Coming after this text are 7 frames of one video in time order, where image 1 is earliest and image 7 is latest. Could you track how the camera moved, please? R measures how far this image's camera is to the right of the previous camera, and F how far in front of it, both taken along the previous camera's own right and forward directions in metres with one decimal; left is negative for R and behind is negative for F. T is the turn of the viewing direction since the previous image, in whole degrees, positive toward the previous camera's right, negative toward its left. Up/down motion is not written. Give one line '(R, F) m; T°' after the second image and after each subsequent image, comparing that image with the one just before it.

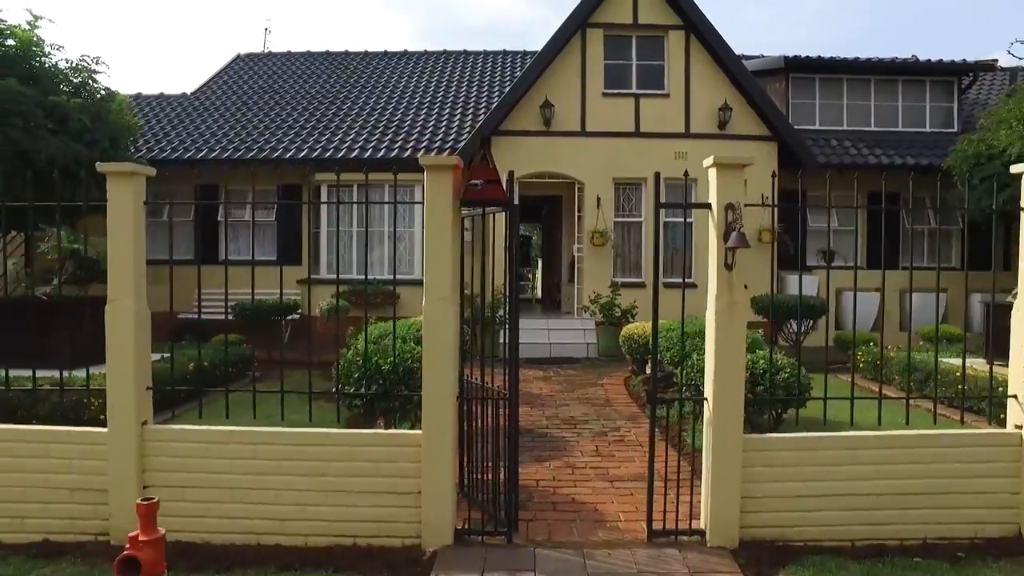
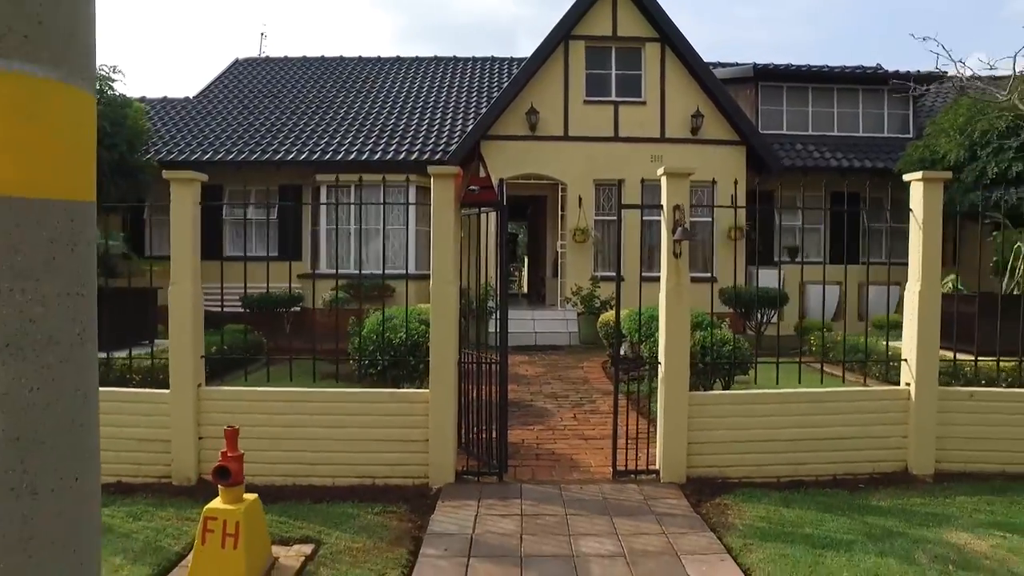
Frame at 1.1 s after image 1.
(0.0, -1.1) m; +1°
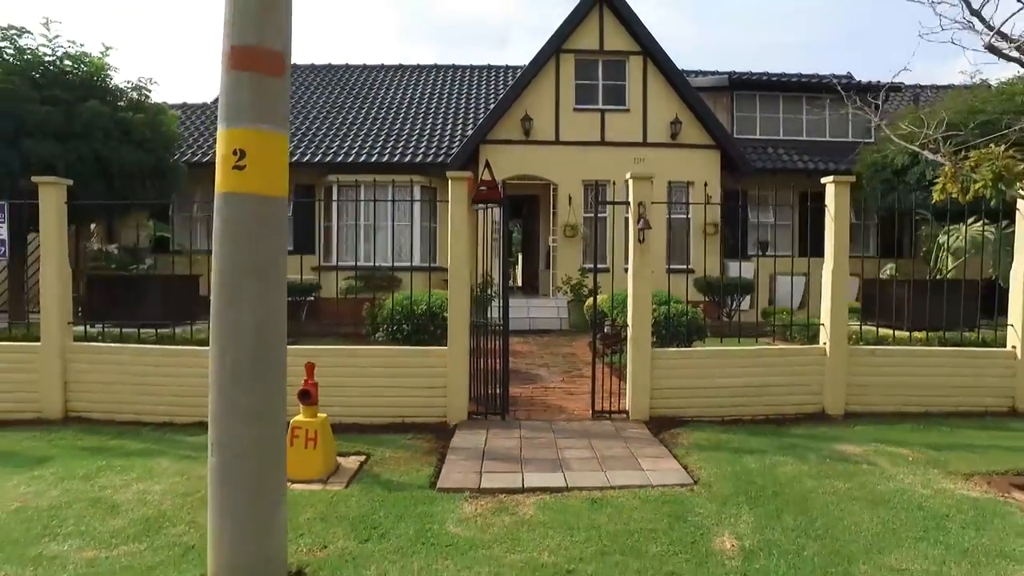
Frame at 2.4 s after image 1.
(-0.1, -1.6) m; +1°
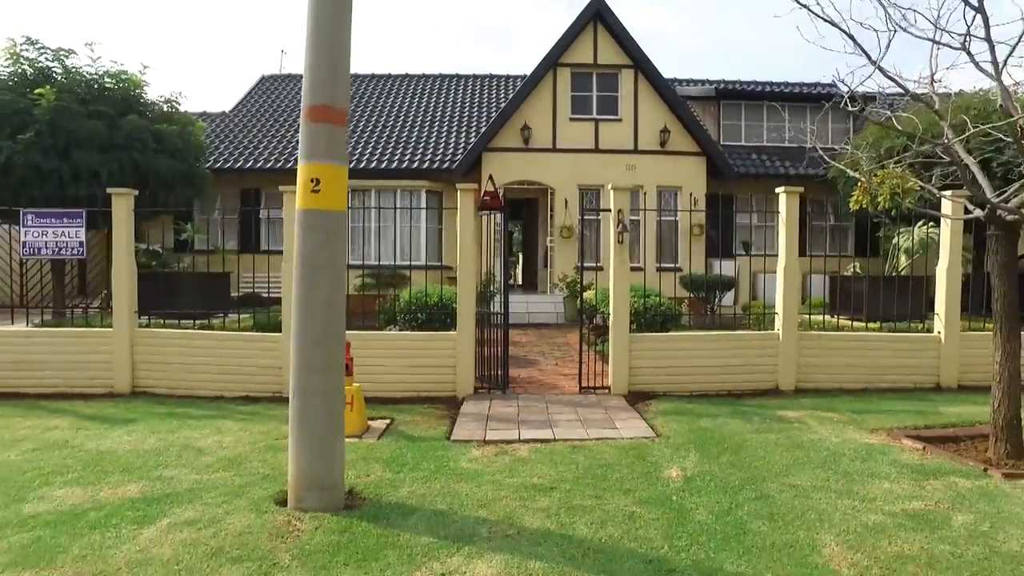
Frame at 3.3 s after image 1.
(0.0, -1.3) m; 0°
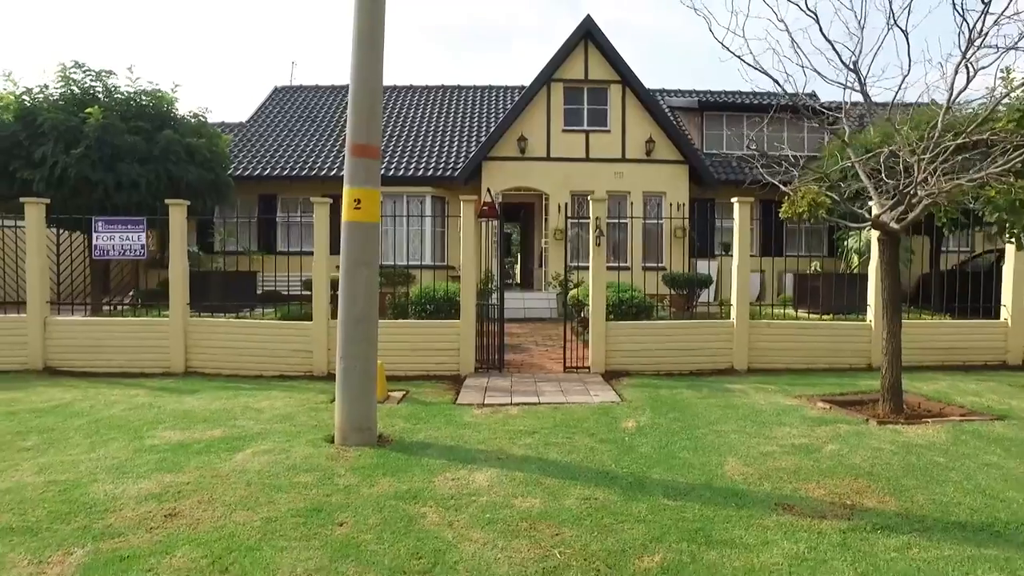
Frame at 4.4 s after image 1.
(+0.1, -1.6) m; 0°
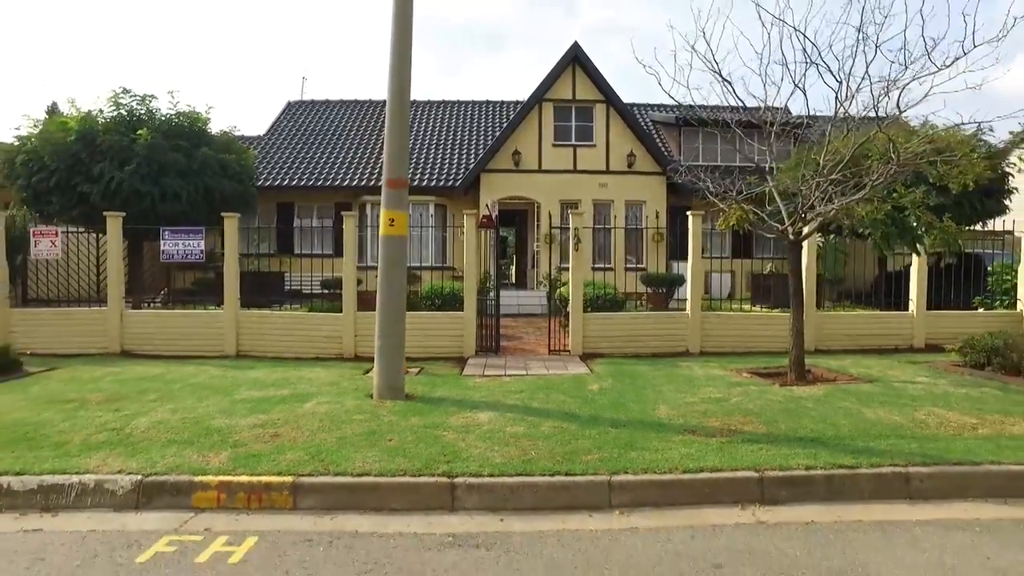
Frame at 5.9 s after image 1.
(0.0, -2.2) m; 0°
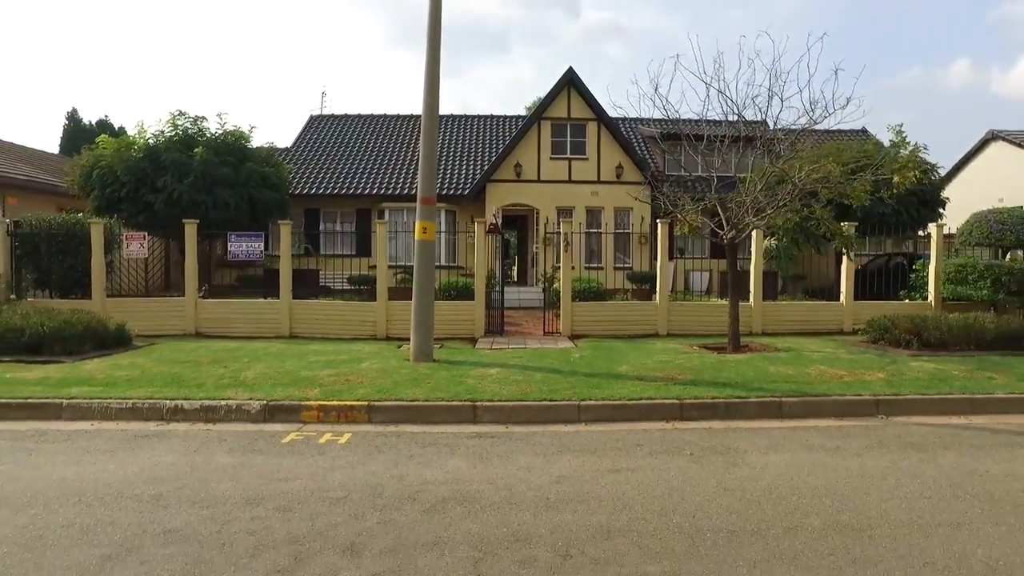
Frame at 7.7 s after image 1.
(0.0, -2.8) m; 0°
